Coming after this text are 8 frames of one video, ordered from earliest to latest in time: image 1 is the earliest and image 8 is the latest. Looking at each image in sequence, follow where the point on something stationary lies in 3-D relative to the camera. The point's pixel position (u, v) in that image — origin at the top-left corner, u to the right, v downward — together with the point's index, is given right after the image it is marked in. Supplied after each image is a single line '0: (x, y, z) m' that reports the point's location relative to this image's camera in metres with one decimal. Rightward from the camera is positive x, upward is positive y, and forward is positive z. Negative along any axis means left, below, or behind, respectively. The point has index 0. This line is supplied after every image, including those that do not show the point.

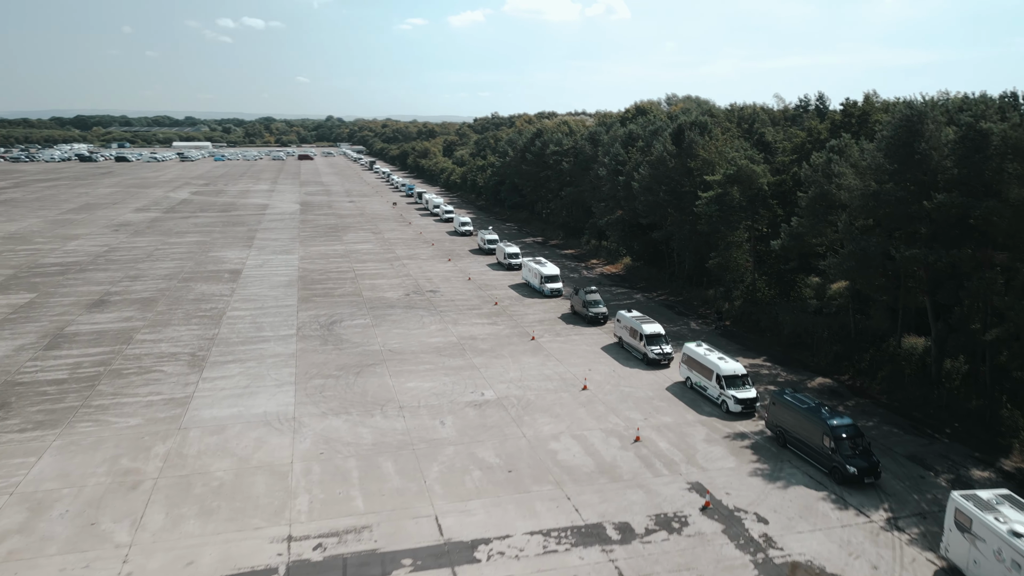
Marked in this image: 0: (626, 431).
0: (+2.8, -3.6, +18.5) m
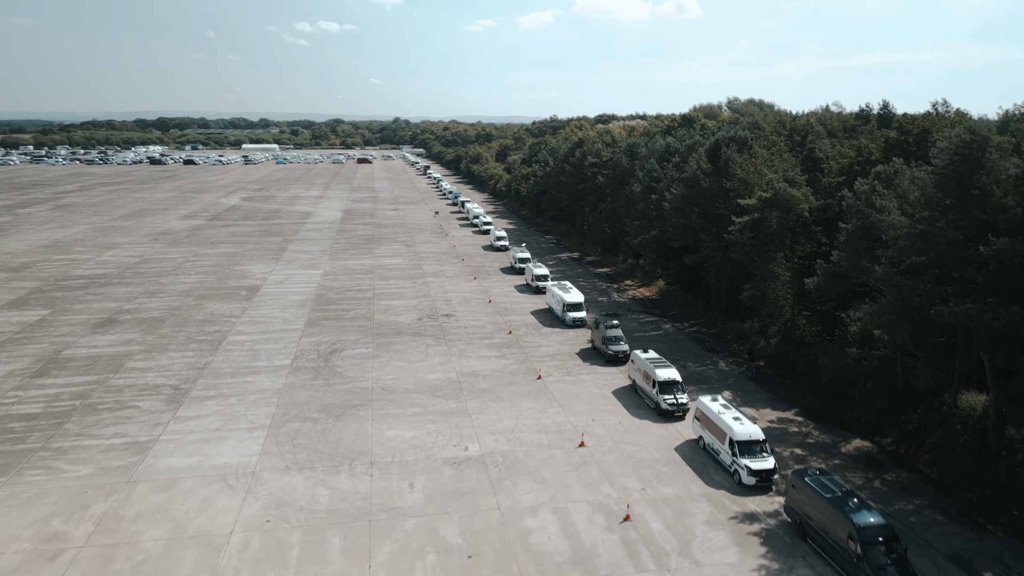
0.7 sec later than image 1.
0: (+2.3, -4.8, +16.1) m
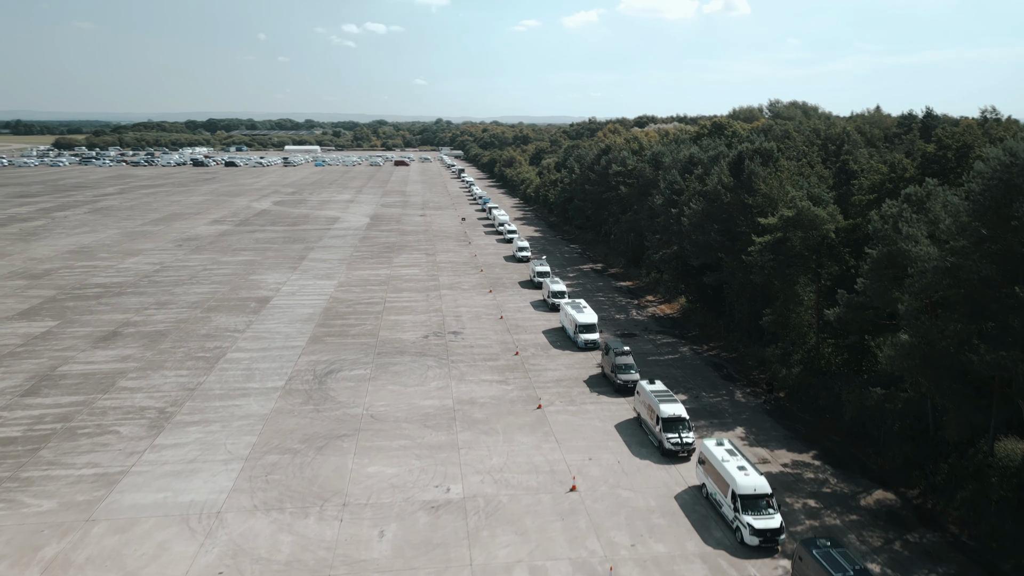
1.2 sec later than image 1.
0: (+1.7, -5.5, +14.7) m
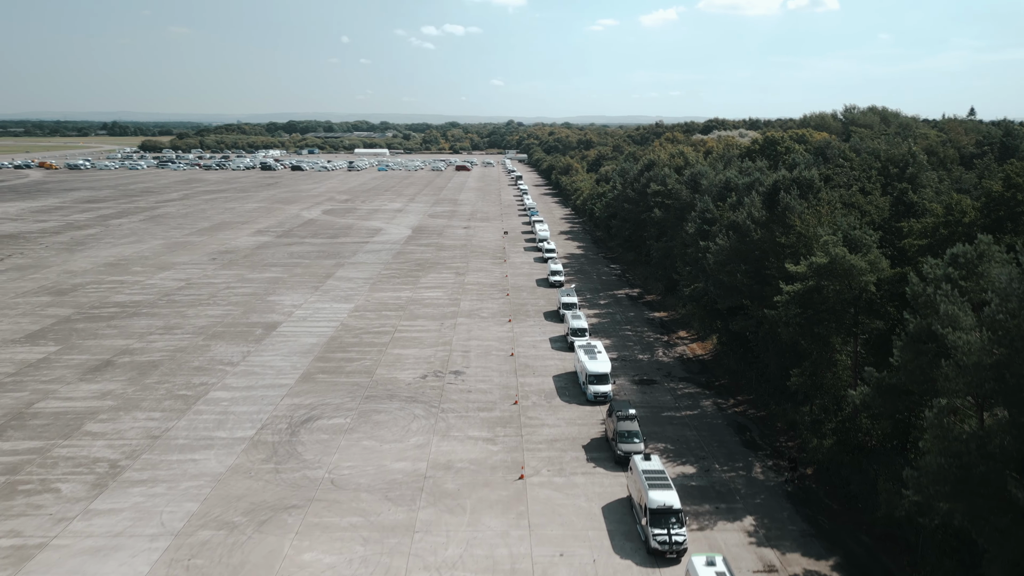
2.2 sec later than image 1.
0: (+0.3, -7.0, +11.9) m
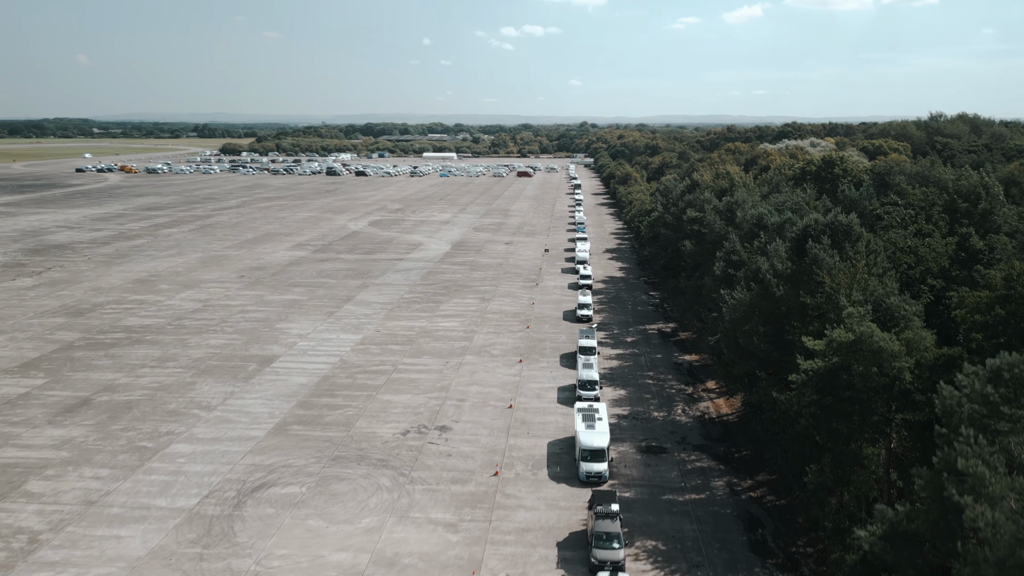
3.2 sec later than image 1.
0: (-1.7, -8.7, +8.9) m
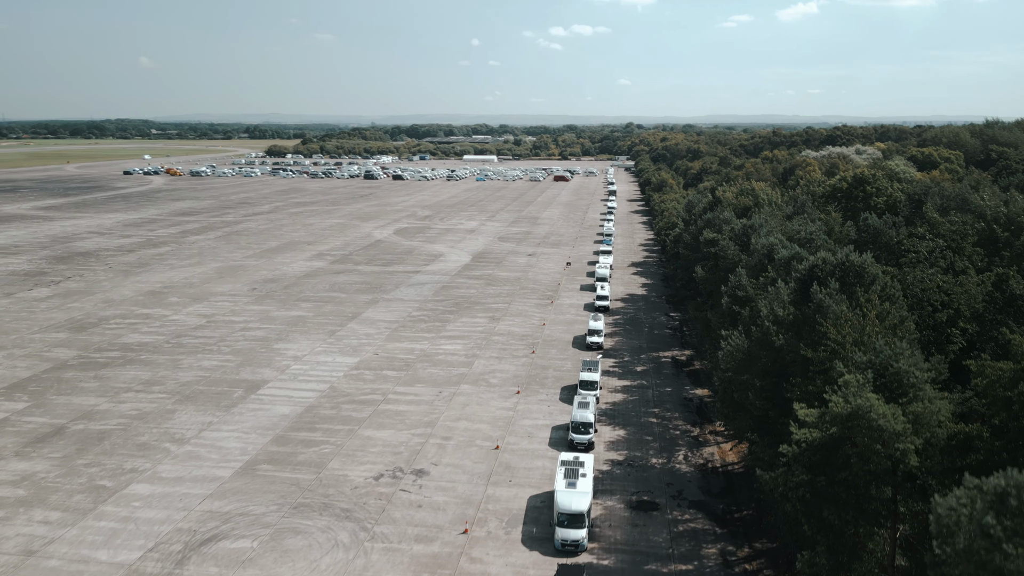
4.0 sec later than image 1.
0: (-3.4, -9.8, +7.1) m
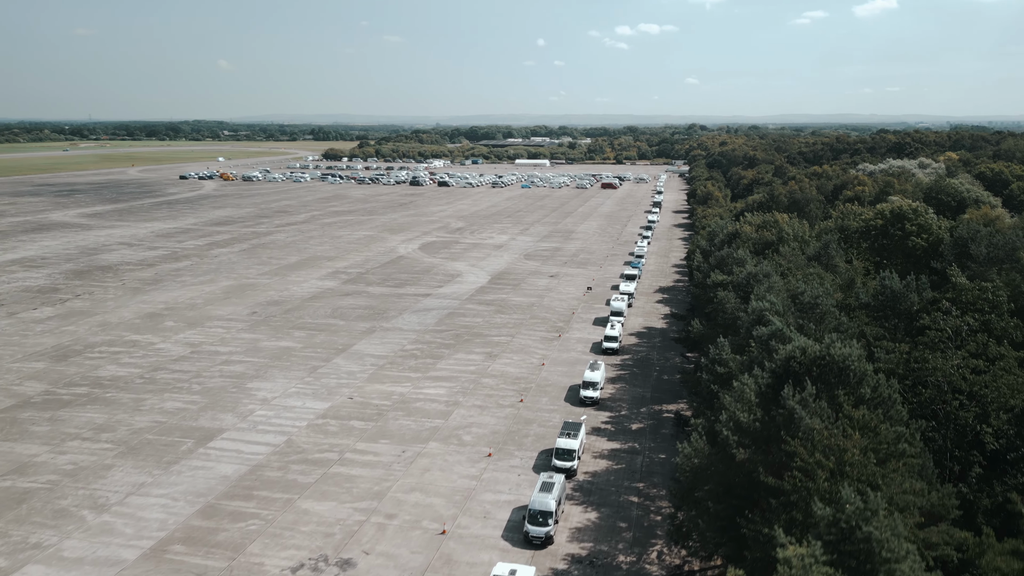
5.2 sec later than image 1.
0: (-6.6, -11.6, +4.1) m
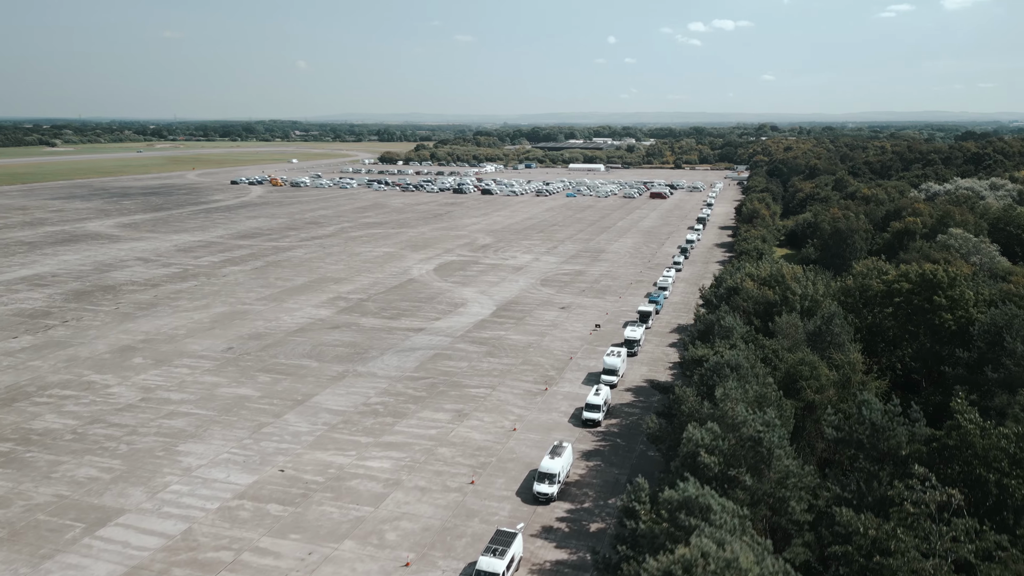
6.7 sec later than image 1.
0: (-11.3, -13.9, +0.3) m
